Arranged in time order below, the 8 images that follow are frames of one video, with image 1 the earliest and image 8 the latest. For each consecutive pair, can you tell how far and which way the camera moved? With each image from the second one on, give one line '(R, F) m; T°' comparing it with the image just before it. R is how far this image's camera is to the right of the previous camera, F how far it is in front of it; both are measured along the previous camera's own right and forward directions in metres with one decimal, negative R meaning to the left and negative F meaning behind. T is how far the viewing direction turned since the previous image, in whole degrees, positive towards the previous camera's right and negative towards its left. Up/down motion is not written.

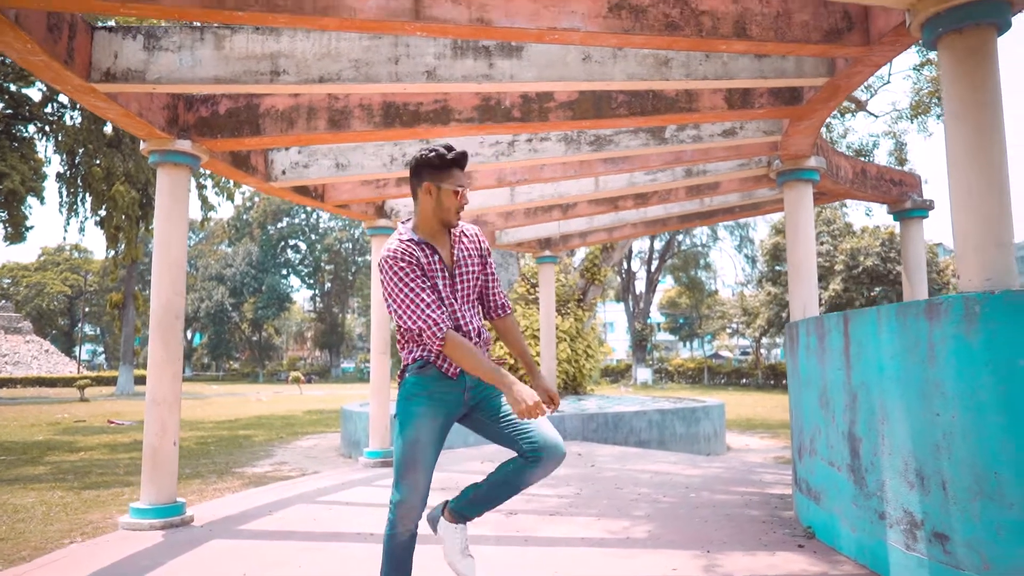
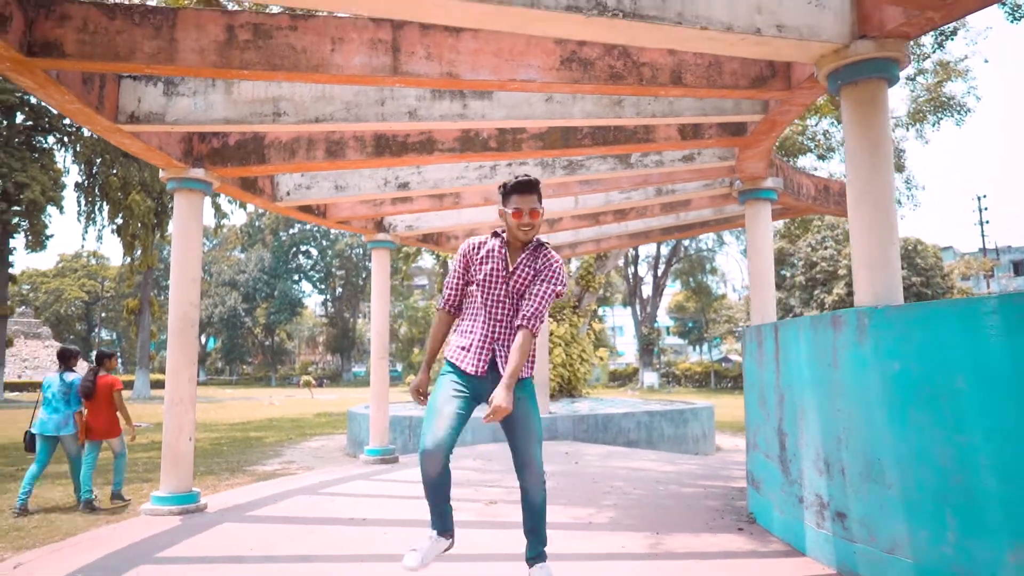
(+0.3, -0.6) m; -1°
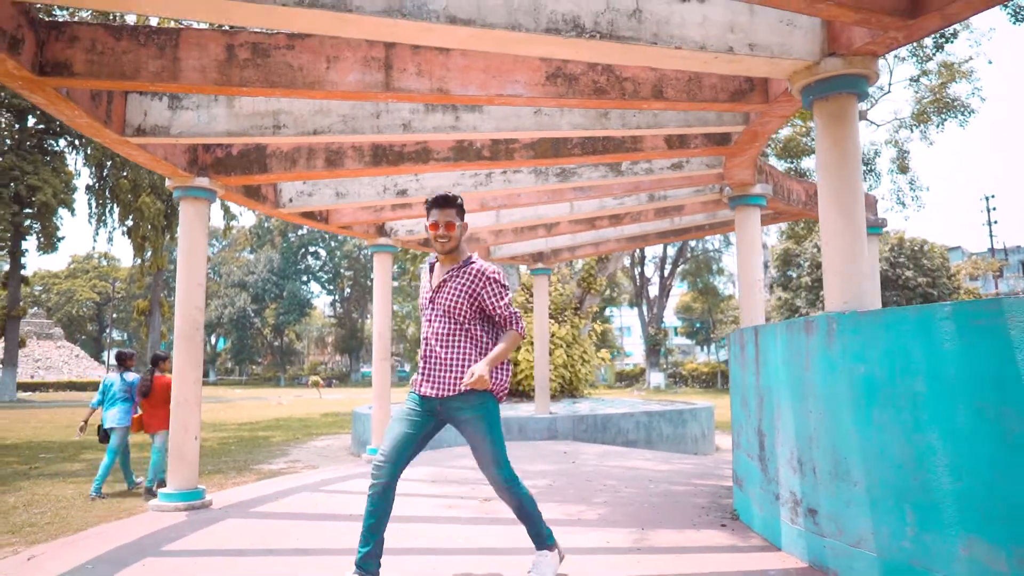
(+0.1, -0.2) m; -1°
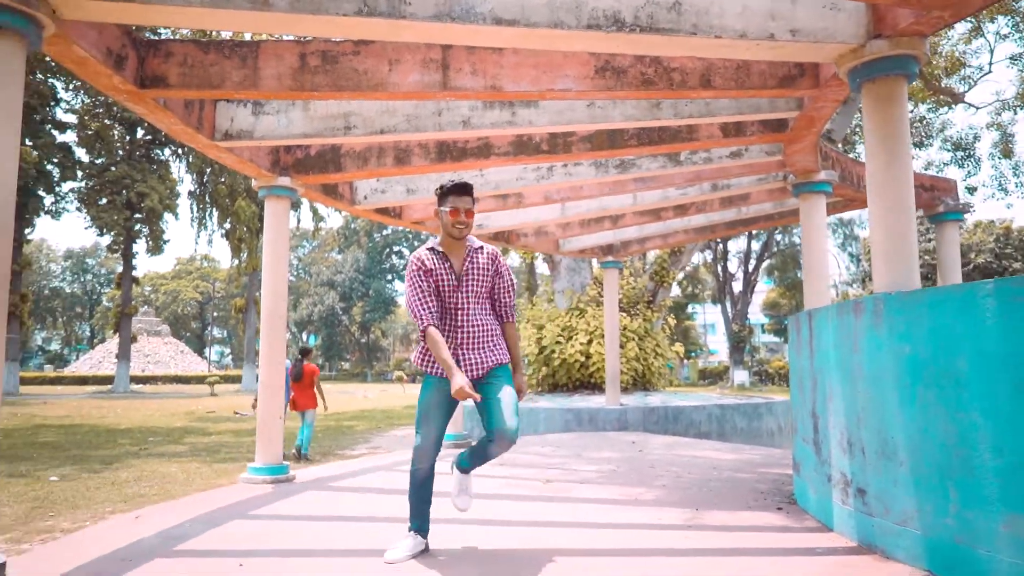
(+0.2, -0.2) m; -7°
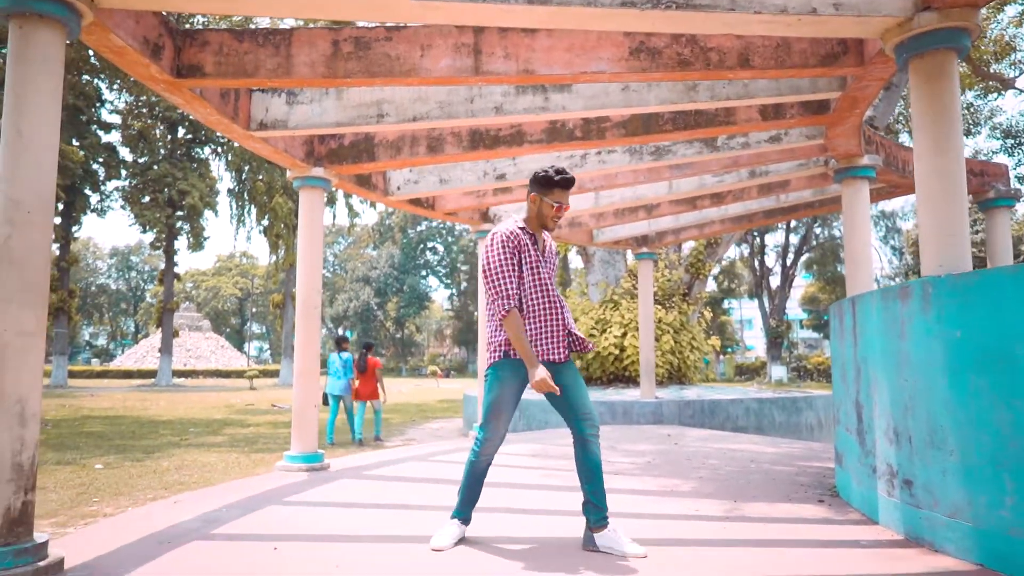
(0.0, +0.1) m; -3°
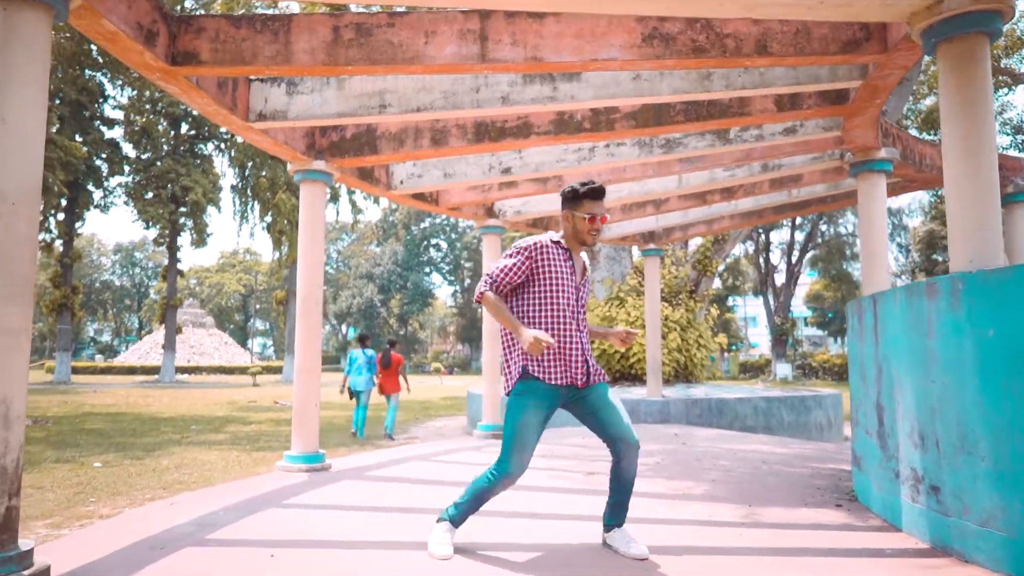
(0.0, +0.2) m; 0°
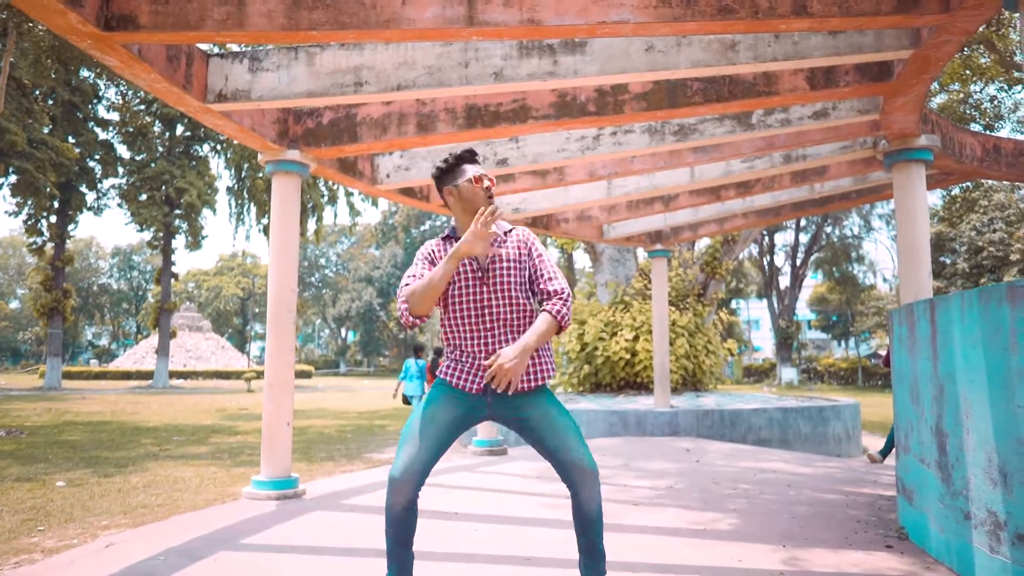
(0.0, +0.7) m; 0°
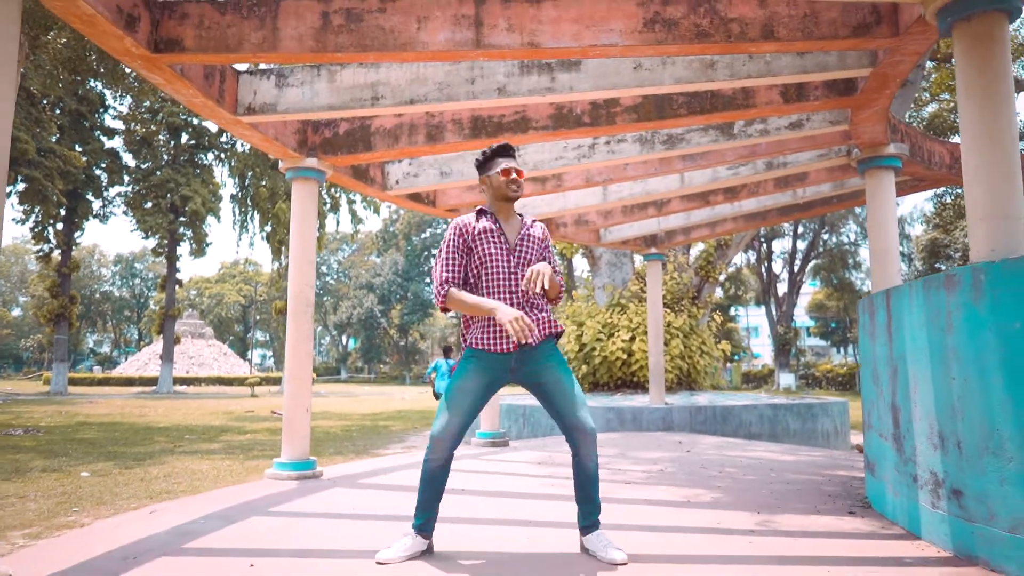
(0.0, -0.5) m; 0°
